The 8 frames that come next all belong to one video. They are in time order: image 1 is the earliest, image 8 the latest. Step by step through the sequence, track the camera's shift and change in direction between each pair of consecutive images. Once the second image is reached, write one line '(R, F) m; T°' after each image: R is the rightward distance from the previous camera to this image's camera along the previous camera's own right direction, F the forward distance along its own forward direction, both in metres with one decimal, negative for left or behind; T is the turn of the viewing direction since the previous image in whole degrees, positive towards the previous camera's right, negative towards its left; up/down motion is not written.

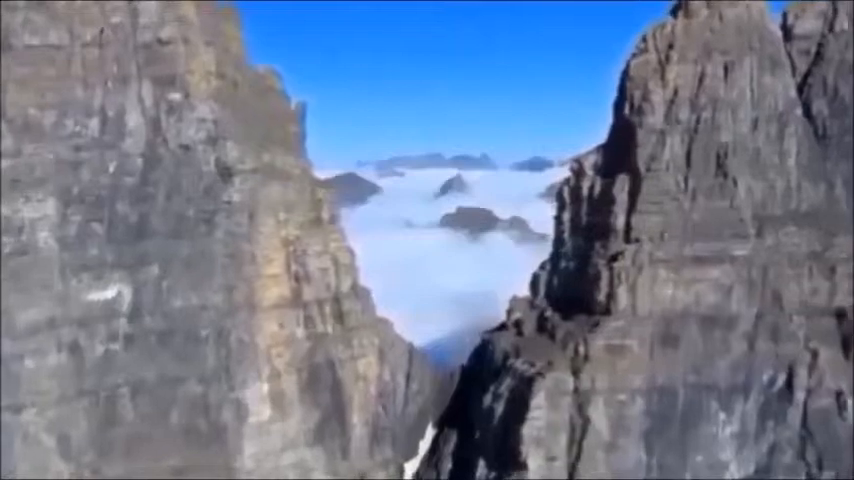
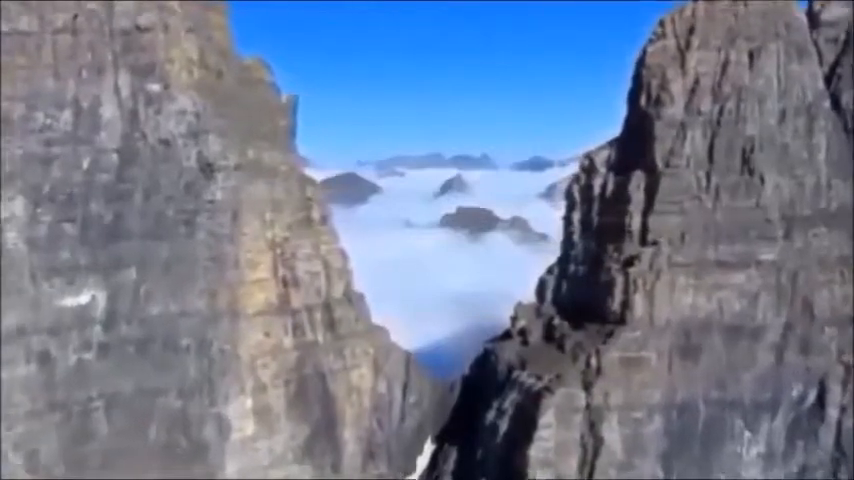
(0.0, +0.7) m; 0°
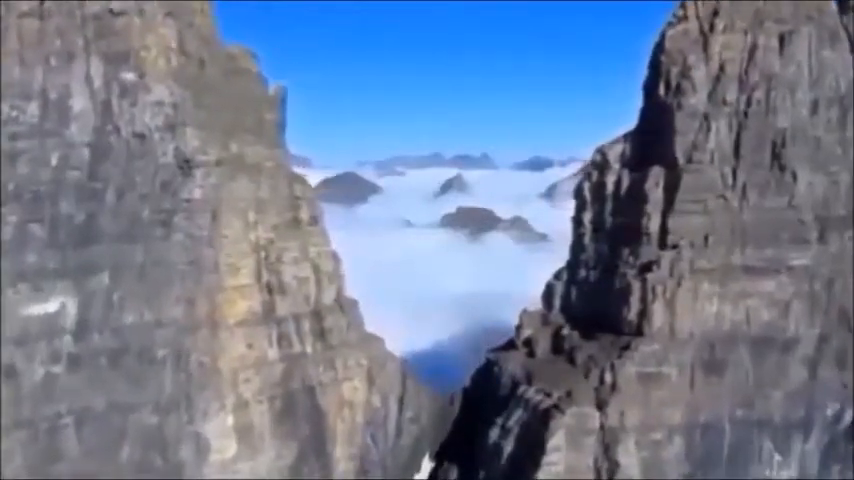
(0.0, +0.7) m; 0°
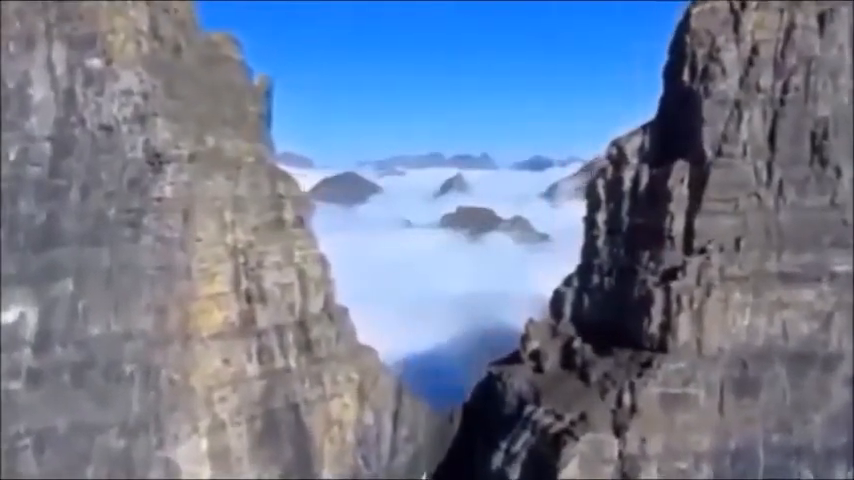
(0.0, +0.8) m; 0°
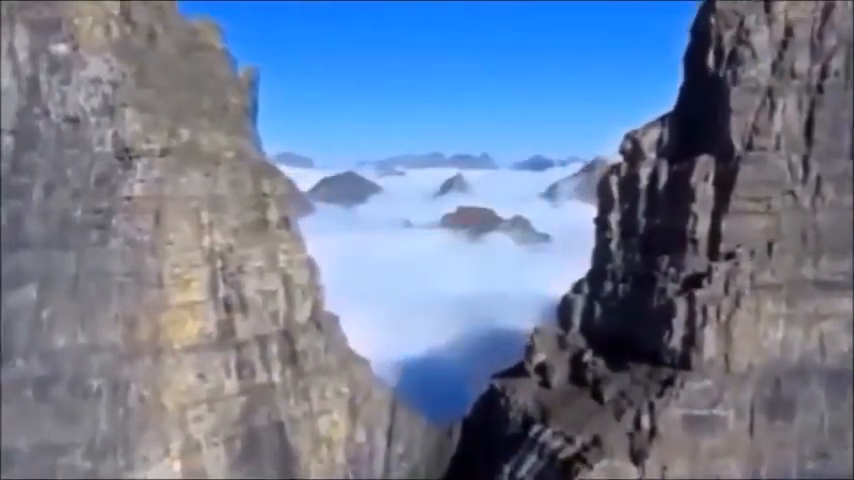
(0.0, +0.6) m; 0°
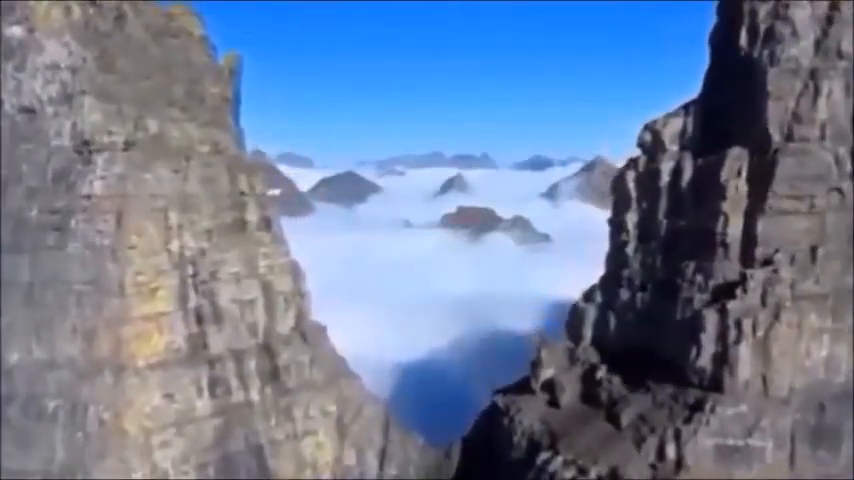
(0.0, +0.7) m; 0°
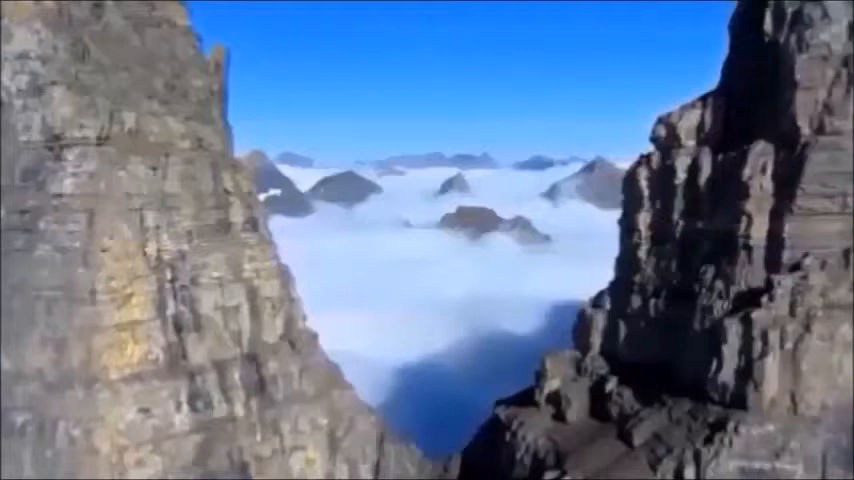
(0.0, +0.4) m; 0°
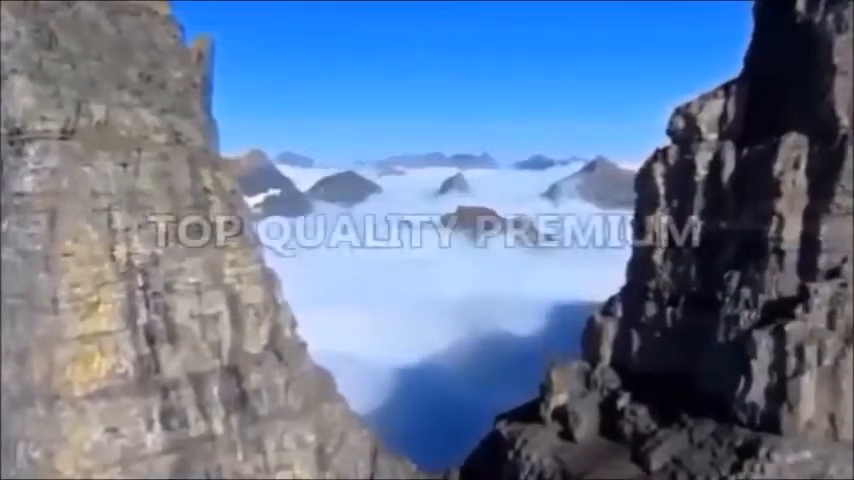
(0.0, +0.5) m; 0°
